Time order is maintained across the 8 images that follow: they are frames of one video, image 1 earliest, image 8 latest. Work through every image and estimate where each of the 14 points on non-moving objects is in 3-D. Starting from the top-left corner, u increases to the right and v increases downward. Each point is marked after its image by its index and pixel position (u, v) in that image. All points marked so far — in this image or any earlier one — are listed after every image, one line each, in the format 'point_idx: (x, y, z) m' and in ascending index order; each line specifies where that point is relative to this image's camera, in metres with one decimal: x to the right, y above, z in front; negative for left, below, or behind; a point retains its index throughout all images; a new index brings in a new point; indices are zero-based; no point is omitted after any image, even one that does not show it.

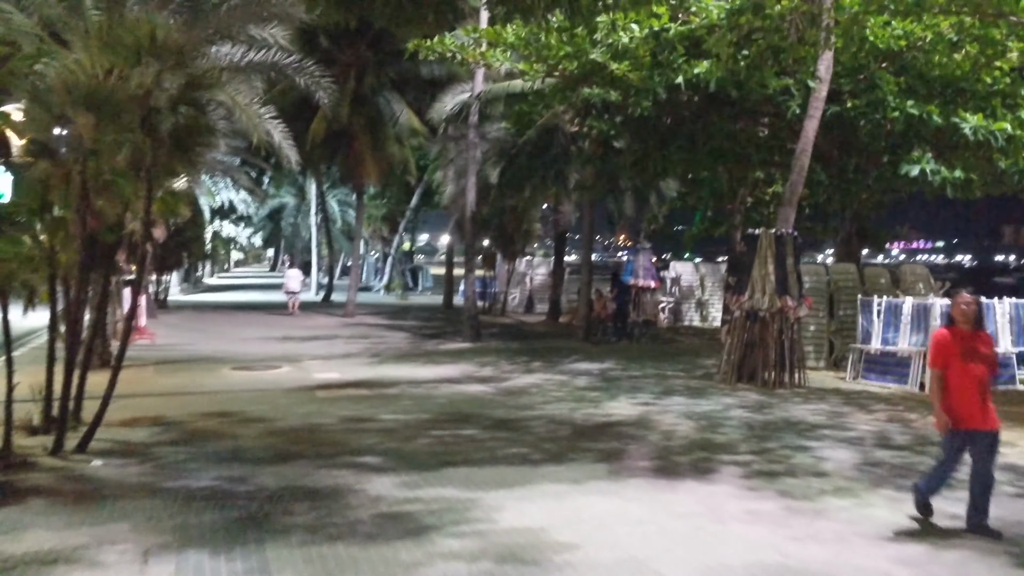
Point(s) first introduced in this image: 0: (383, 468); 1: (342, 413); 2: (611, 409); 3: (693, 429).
0: (-1.1, -1.6, +8.8) m
1: (-2.1, -1.5, +12.0) m
2: (+1.3, -1.5, +12.5) m
3: (+2.0, -1.6, +10.8) m
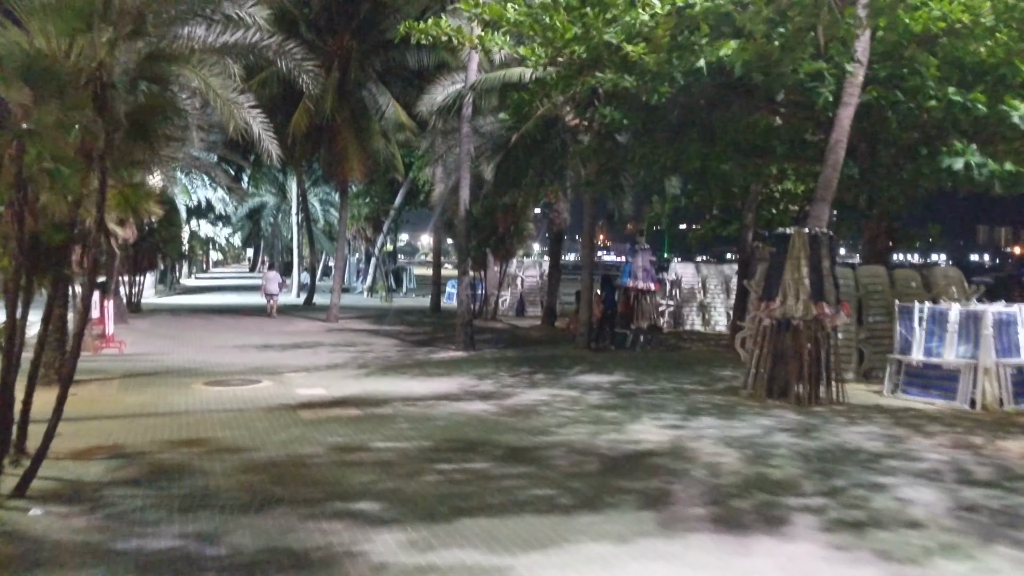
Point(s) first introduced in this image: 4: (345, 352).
0: (-0.9, -1.7, +7.2) m
1: (-1.9, -1.6, +10.4) m
2: (+1.4, -1.6, +11.0) m
3: (+2.2, -1.7, +9.4) m
4: (-3.3, -1.3, +19.4) m
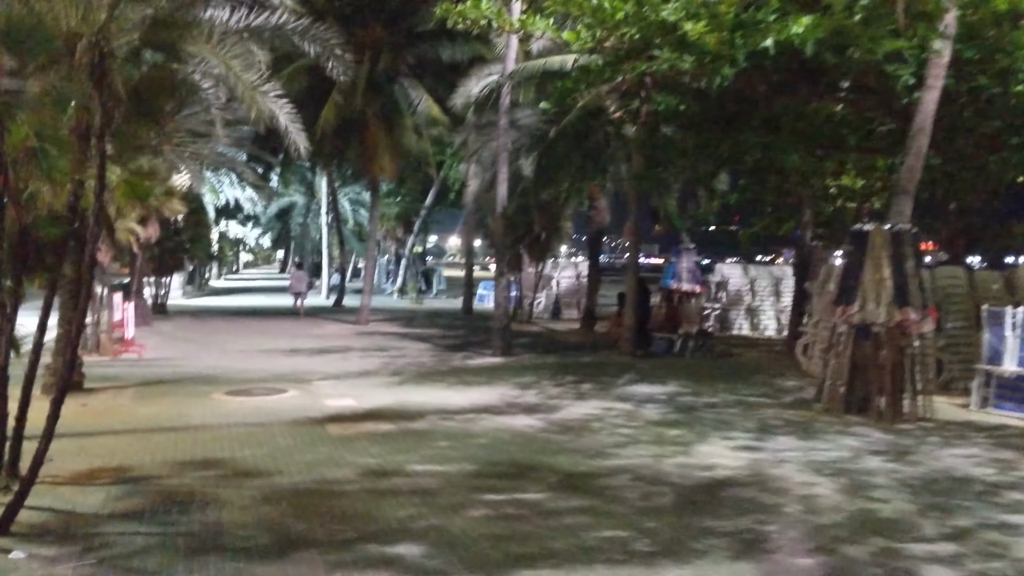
0: (-0.5, -1.7, +6.0) m
1: (-1.4, -1.6, +9.3) m
2: (+1.9, -1.6, +9.7) m
3: (+2.7, -1.7, +8.0) m
4: (-2.5, -1.3, +18.2) m
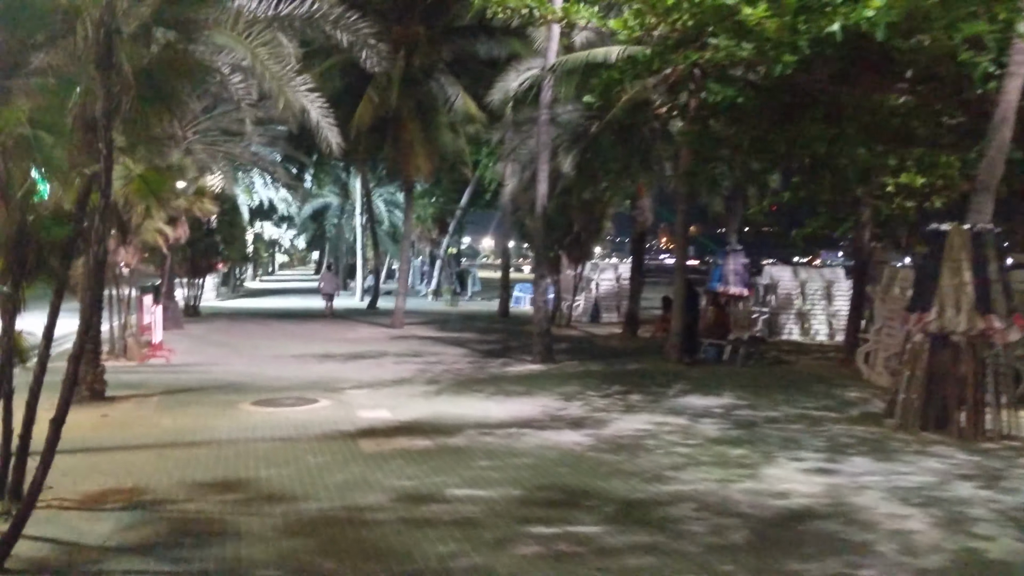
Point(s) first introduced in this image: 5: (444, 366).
0: (-0.2, -1.8, +5.1) m
1: (-1.0, -1.7, +8.4) m
2: (+2.4, -1.7, +8.8) m
3: (+3.1, -1.7, +7.1) m
4: (-1.8, -1.3, +17.4) m
5: (-1.2, -1.4, +17.1) m
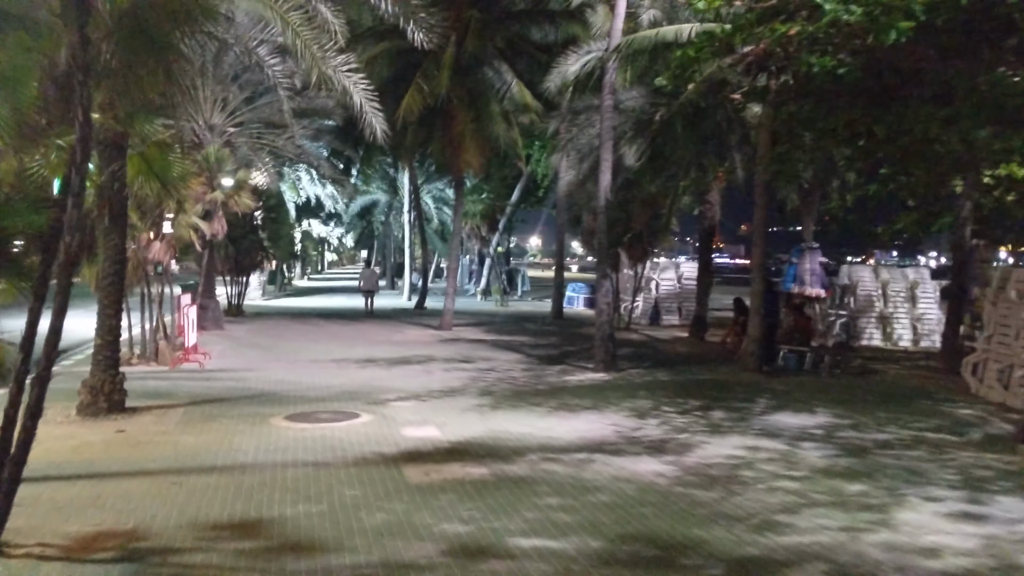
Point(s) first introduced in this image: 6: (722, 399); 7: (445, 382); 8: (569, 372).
0: (+0.2, -1.8, +3.6) m
1: (-0.5, -1.7, +6.9) m
2: (+2.9, -1.7, +7.1) m
3: (+3.5, -1.8, +5.4) m
4: (-0.8, -1.3, +16.0) m
5: (-0.2, -1.4, +15.6) m
6: (+2.8, -1.5, +13.3) m
7: (-1.0, -1.4, +14.4) m
8: (+0.9, -1.4, +16.0) m
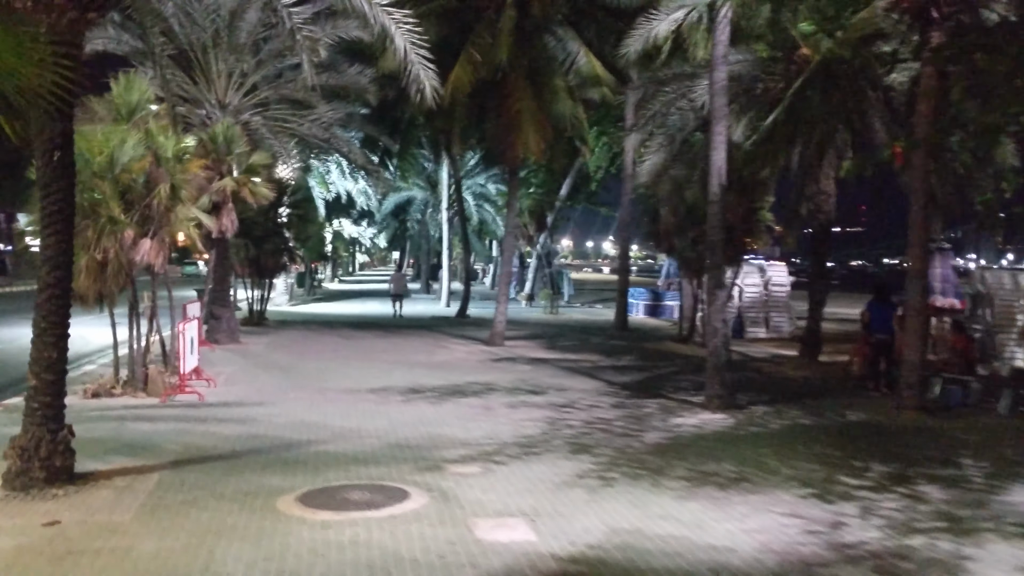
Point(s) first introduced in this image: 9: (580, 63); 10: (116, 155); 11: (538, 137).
0: (+0.9, -1.9, -0.1) m
1: (+0.4, -1.8, +3.2) m
2: (+3.8, -1.9, +3.3) m
3: (+4.3, -1.9, +1.6) m
4: (+0.3, -1.5, +12.3) m
5: (+0.9, -1.5, +11.9) m
6: (+3.9, -1.7, +9.5) m
7: (+0.1, -1.5, +10.7) m
8: (+2.0, -1.5, +12.2) m
9: (+1.3, +4.5, +19.7) m
10: (-5.1, +1.7, +12.6) m
11: (+0.5, +3.1, +19.6) m
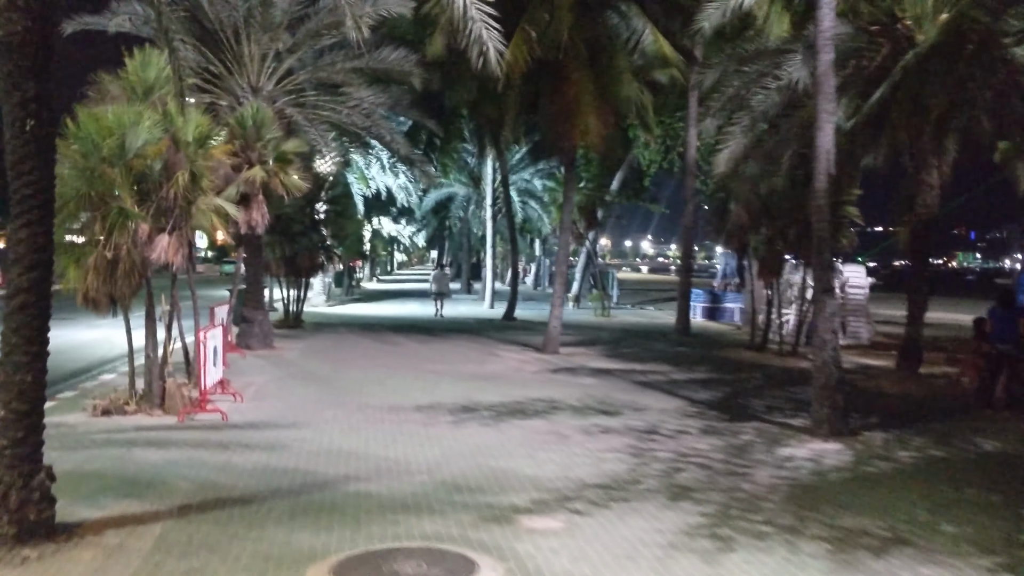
0: (+1.2, -2.0, -2.0) m
1: (+0.8, -1.9, +1.4) m
2: (+4.2, -1.9, +1.3) m
3: (+4.7, -2.0, -0.4) m
4: (+1.1, -1.5, +10.4) m
5: (+1.6, -1.6, +10.0) m
6: (+4.5, -1.7, +7.5) m
7: (+0.8, -1.6, +8.9) m
8: (+2.8, -1.6, +10.3) m
9: (+2.4, +4.5, +17.9) m
10: (-4.3, +1.7, +11.0) m
11: (+1.6, +3.0, +17.7) m
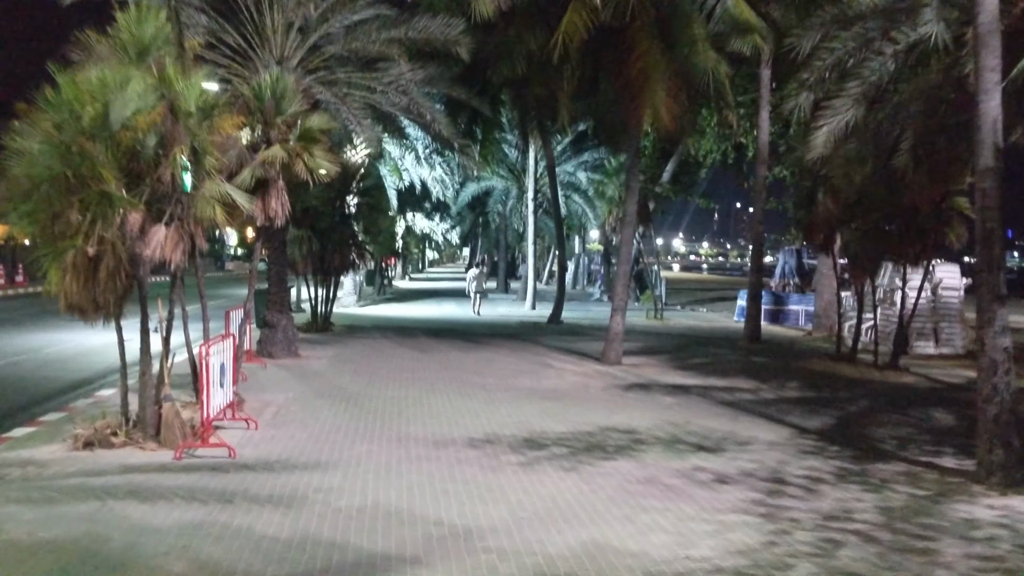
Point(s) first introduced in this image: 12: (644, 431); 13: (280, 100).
0: (+1.5, -2.1, -4.3) m
1: (+1.2, -2.0, -0.9) m
2: (+4.6, -2.0, -1.1) m
3: (+5.0, -2.1, -2.8) m
4: (+1.7, -1.6, +8.1) m
5: (+2.3, -1.6, +7.7) m
6: (+5.1, -1.8, +5.1) m
7: (+1.4, -1.6, +6.6) m
8: (+3.5, -1.6, +8.0) m
9: (+3.3, +4.4, +15.5) m
10: (-3.6, +1.6, +8.8) m
11: (+2.5, +3.0, +15.4) m
12: (+1.4, -1.5, +10.1) m
13: (-2.8, +2.2, +11.7) m
